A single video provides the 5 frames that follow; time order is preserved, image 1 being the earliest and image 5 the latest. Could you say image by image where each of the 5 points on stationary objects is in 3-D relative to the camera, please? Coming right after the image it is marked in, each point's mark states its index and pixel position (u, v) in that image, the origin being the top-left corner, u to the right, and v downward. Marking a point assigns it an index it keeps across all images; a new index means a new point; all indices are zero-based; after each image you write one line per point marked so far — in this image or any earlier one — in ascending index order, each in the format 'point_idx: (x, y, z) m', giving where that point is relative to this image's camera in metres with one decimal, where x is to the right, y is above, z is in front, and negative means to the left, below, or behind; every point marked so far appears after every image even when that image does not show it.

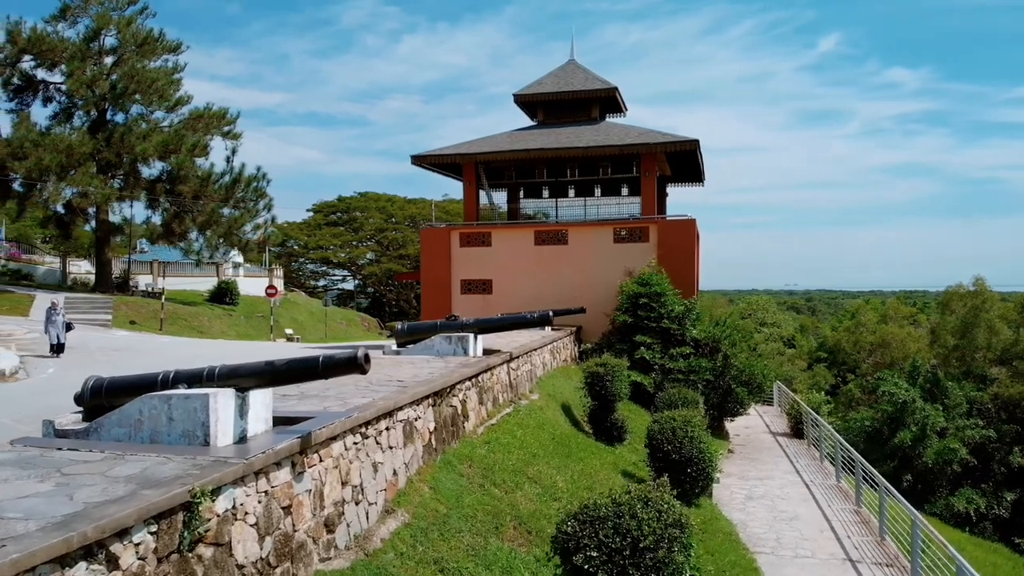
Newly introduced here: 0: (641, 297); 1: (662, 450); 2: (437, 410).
0: (+2.9, -0.2, +16.6) m
1: (+1.9, -2.1, +9.5) m
2: (-0.8, -1.2, +7.3) m
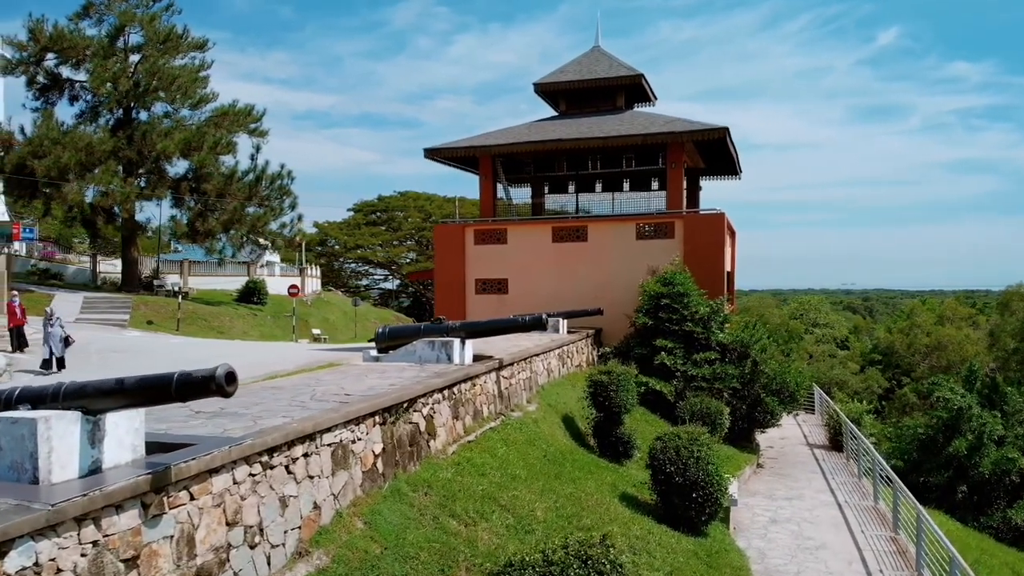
0: (+3.2, -0.2, +15.4) m
1: (+1.7, -2.1, +8.3) m
2: (-1.1, -1.2, +6.3) m
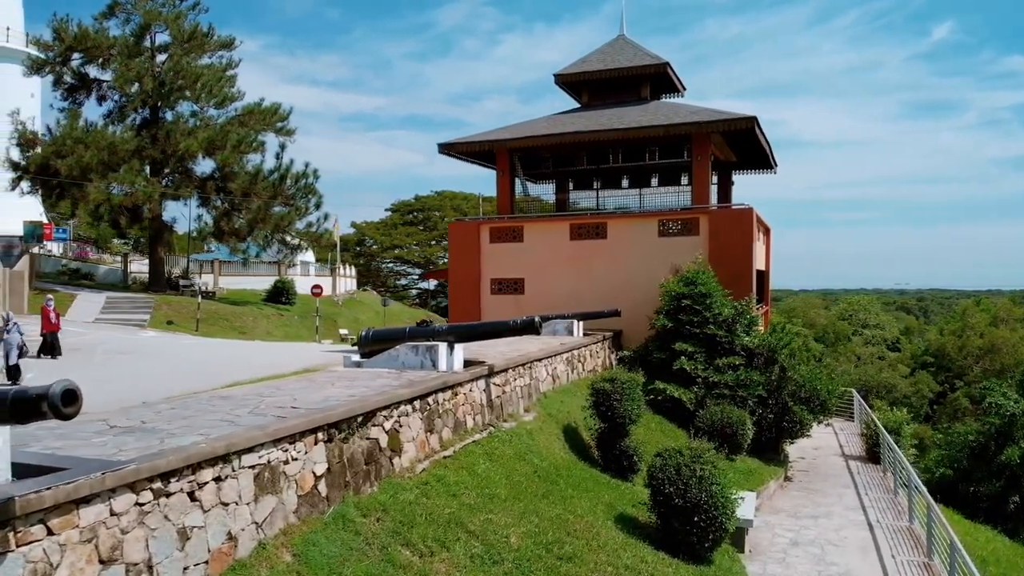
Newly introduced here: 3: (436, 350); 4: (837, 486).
0: (+3.4, -0.2, +14.5) m
1: (+1.6, -2.1, +7.5) m
2: (-1.4, -1.2, +5.6) m
3: (-0.9, -0.7, +8.5) m
4: (+5.9, -3.6, +13.3) m
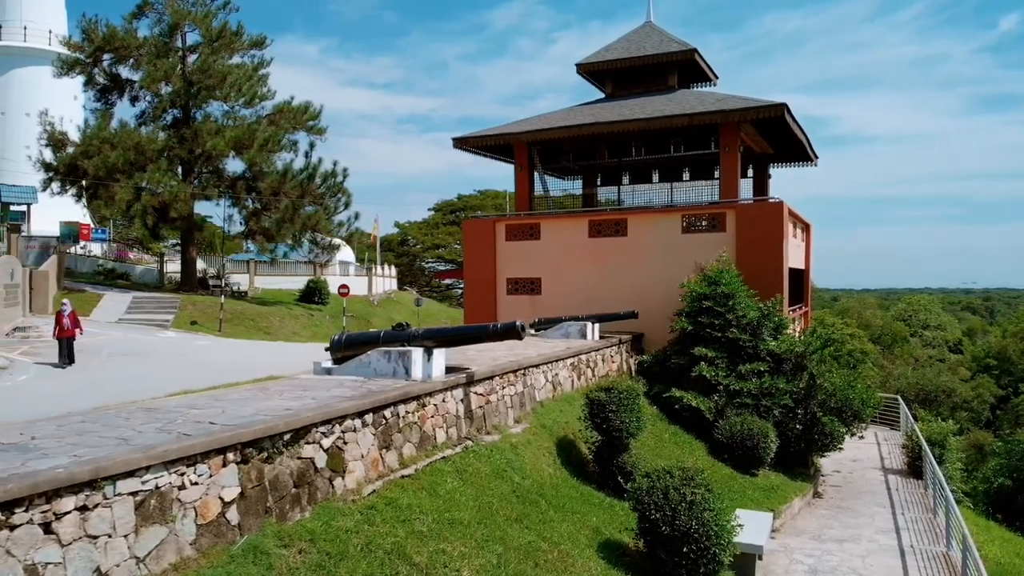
0: (+3.6, -0.2, +13.5) m
1: (+1.3, -2.1, +6.7) m
2: (-1.8, -1.2, +5.0) m
3: (-1.1, -0.7, +7.8) m
4: (+6.0, -3.6, +12.2) m
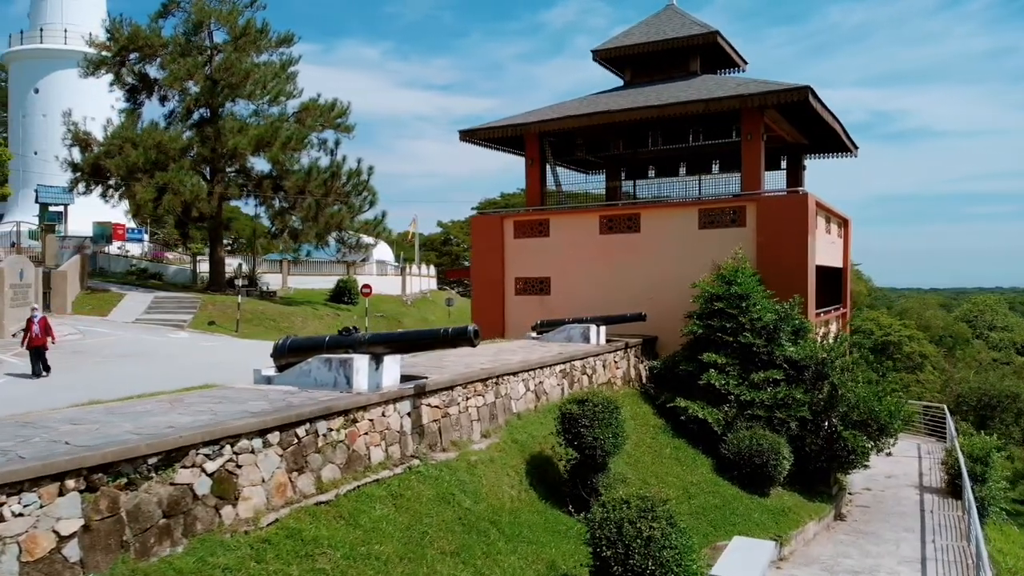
0: (+3.5, -0.2, +12.5) m
1: (+0.7, -2.1, +5.8) m
2: (-2.4, -1.3, +4.4) m
3: (-1.6, -0.7, +7.1) m
4: (+5.8, -3.6, +10.9) m
